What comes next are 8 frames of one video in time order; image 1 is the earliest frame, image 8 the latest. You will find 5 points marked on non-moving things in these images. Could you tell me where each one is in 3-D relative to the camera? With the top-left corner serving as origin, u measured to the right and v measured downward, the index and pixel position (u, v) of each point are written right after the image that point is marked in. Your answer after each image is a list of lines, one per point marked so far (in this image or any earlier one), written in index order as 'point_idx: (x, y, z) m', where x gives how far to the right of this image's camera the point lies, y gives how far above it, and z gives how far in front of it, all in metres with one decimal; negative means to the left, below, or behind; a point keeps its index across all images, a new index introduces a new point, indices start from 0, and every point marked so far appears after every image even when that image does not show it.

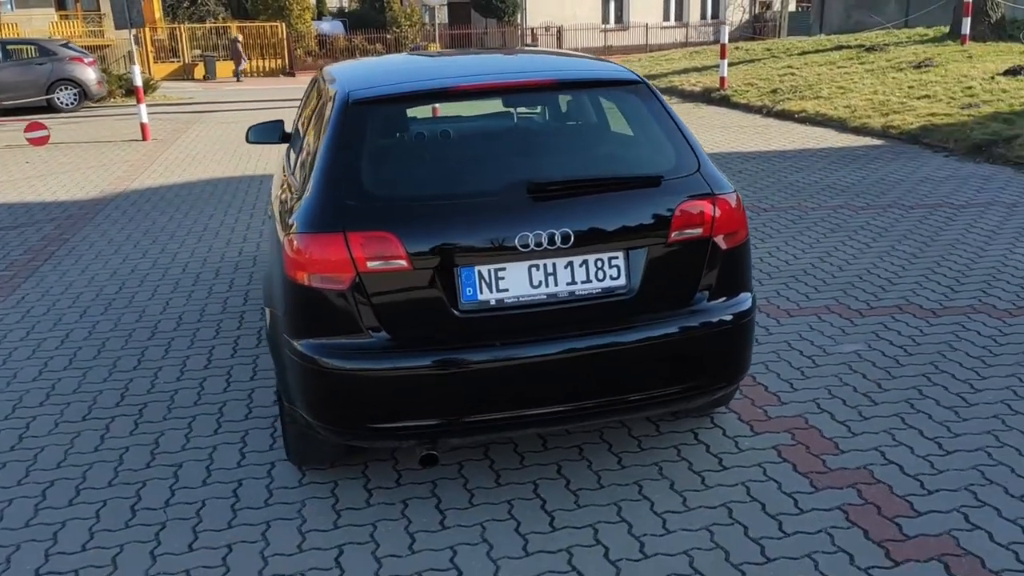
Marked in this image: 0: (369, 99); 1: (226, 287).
0: (-0.5, +0.7, +3.4) m
1: (-1.9, 0.0, +6.4) m
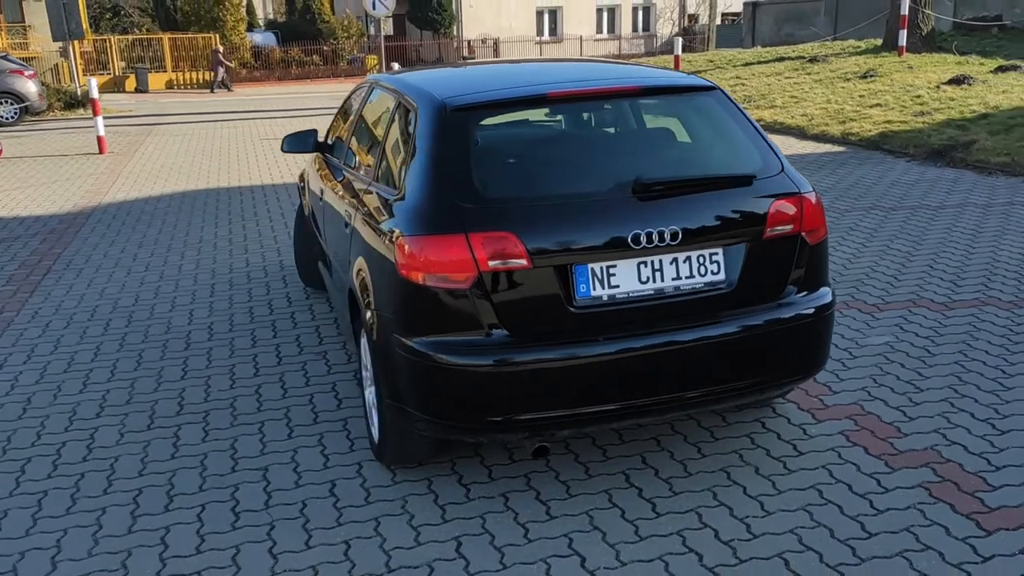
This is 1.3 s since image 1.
0: (-0.1, +0.7, +3.6) m
1: (-1.8, 0.0, +6.4) m
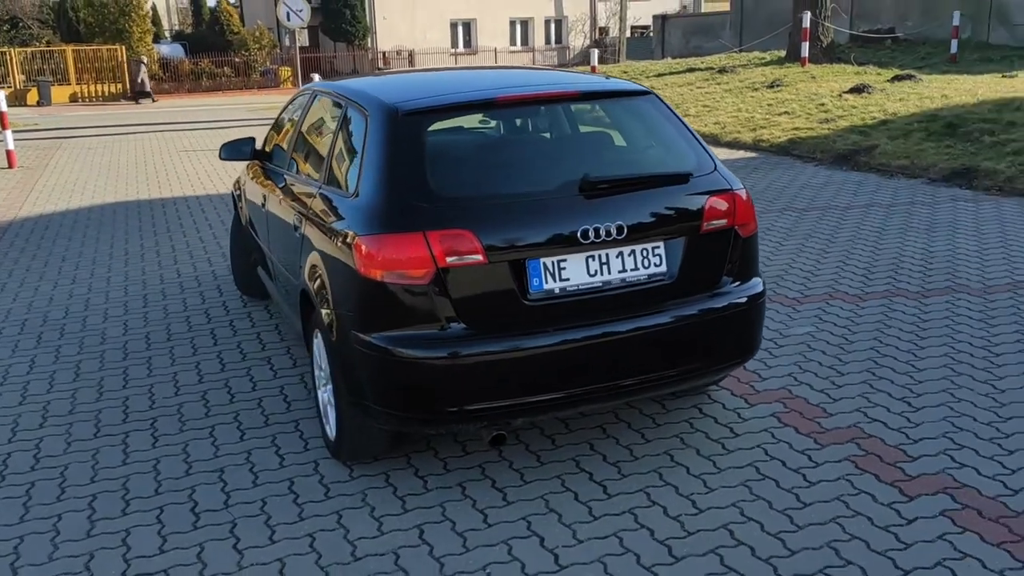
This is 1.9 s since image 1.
0: (-0.3, +0.7, +3.7) m
1: (-2.2, -0.1, +6.3) m
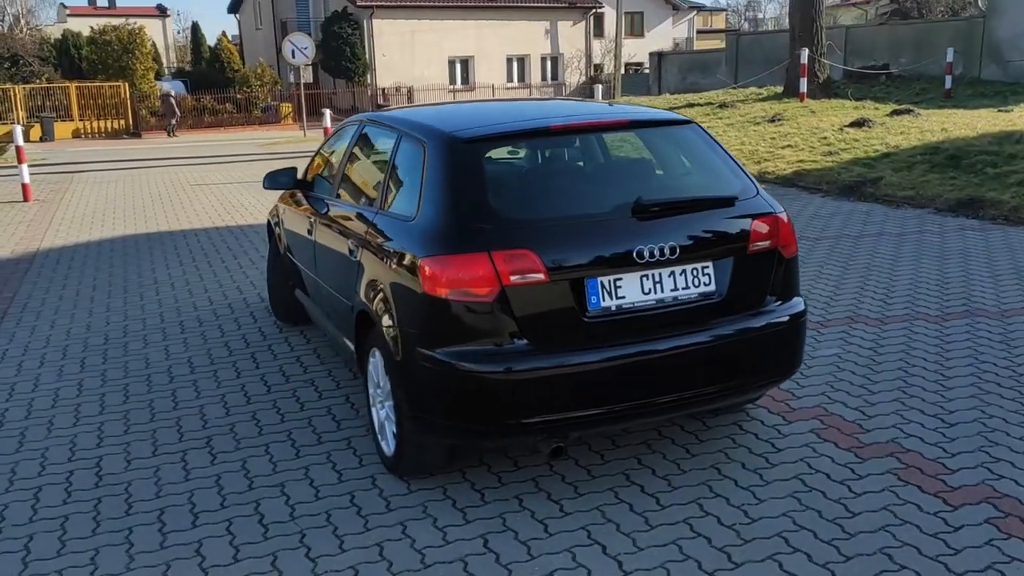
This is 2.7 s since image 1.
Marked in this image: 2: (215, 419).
0: (-0.1, +0.6, +3.9) m
1: (-2.0, -0.3, +6.5) m
2: (-1.5, -0.7, +4.8) m
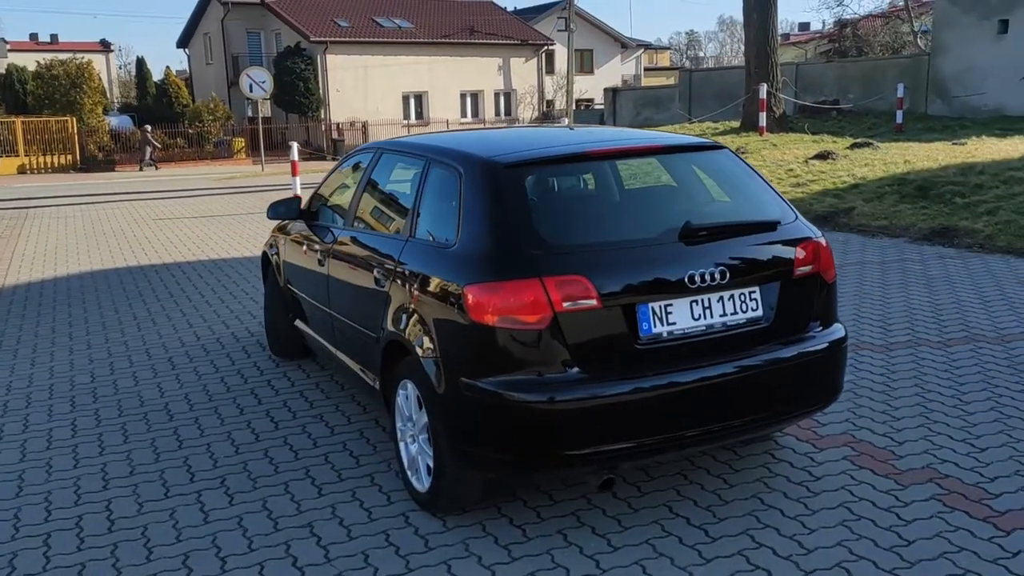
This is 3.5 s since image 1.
0: (0.0, +0.5, +3.8) m
1: (-2.0, -0.5, +6.2) m
2: (-1.4, -0.8, +4.6) m
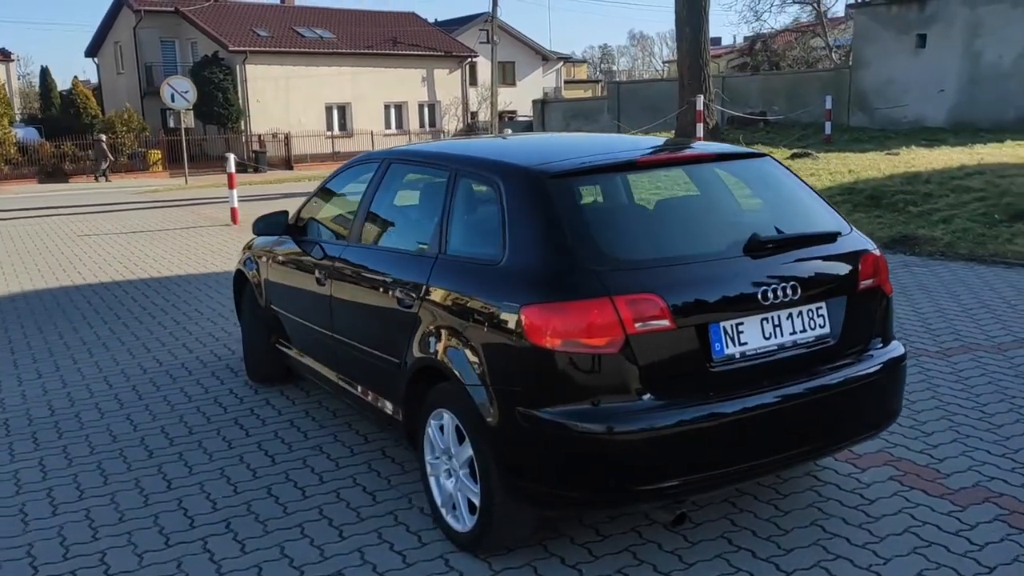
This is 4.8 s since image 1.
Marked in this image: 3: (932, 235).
0: (+0.2, +0.4, +3.5) m
1: (-2.0, -0.6, +5.8) m
2: (-1.3, -0.9, +4.2) m
3: (+4.3, +0.5, +9.6) m
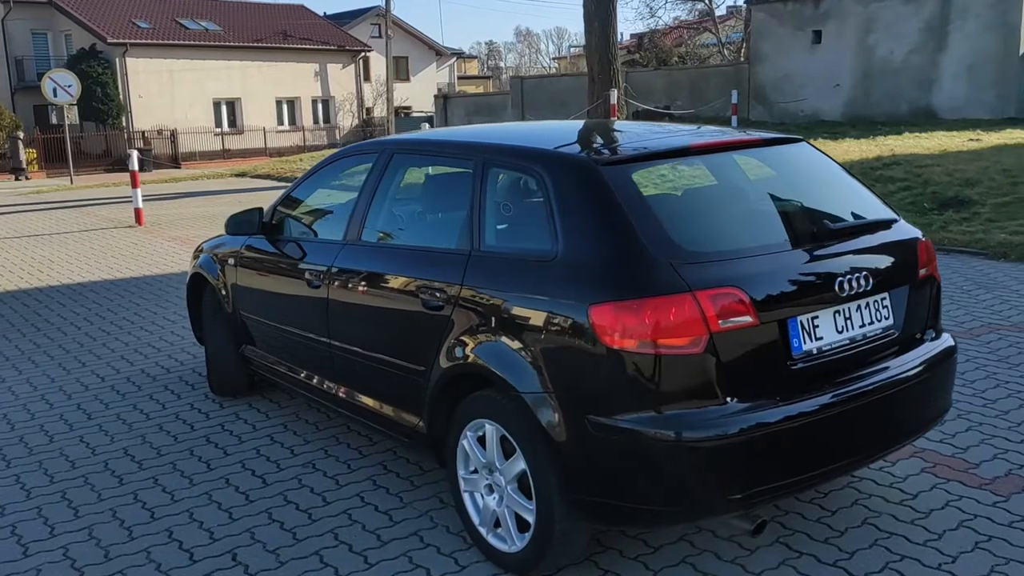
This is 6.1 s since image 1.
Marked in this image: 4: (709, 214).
0: (+0.3, +0.4, +3.3) m
1: (-2.1, -0.7, +5.2) m
2: (-1.2, -0.9, +3.8) m
3: (+3.7, +0.7, +9.8) m
4: (+0.7, +0.2, +3.2) m
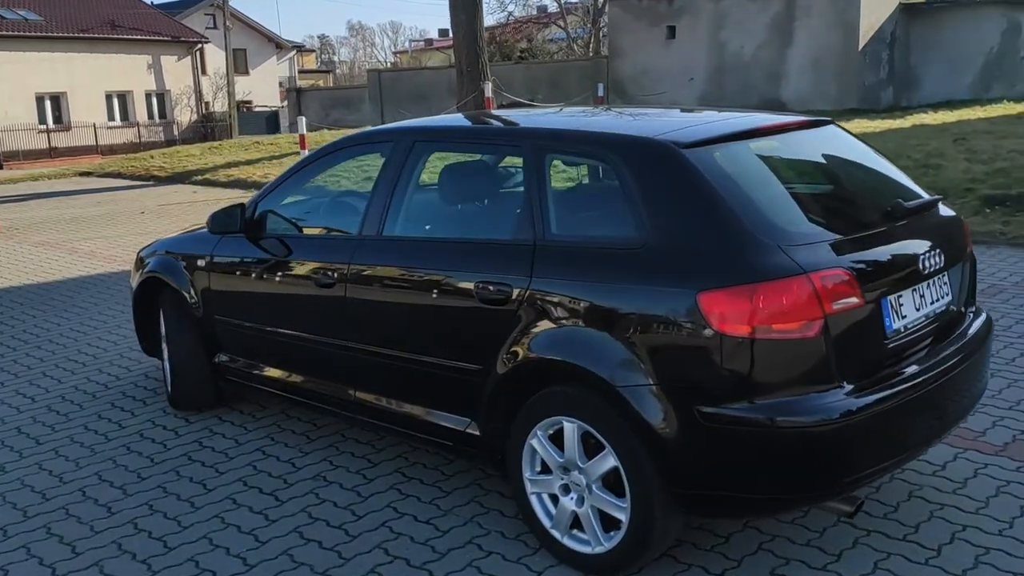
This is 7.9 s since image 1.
0: (+0.6, +0.5, +3.2) m
1: (-2.1, -0.7, +4.7) m
2: (-0.9, -1.0, +3.4) m
3: (+2.7, +0.8, +10.2) m
4: (+0.9, +0.3, +3.2) m
